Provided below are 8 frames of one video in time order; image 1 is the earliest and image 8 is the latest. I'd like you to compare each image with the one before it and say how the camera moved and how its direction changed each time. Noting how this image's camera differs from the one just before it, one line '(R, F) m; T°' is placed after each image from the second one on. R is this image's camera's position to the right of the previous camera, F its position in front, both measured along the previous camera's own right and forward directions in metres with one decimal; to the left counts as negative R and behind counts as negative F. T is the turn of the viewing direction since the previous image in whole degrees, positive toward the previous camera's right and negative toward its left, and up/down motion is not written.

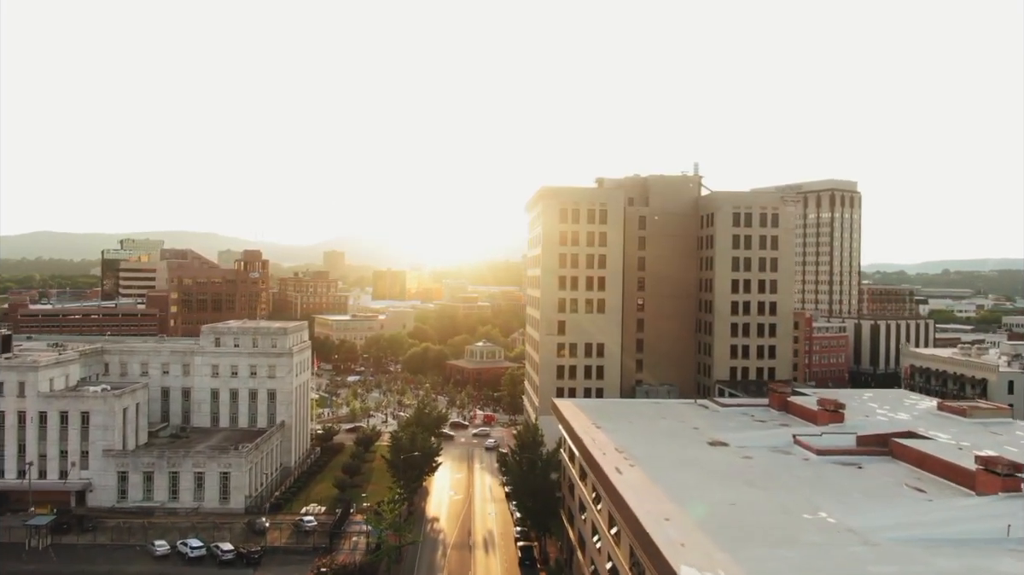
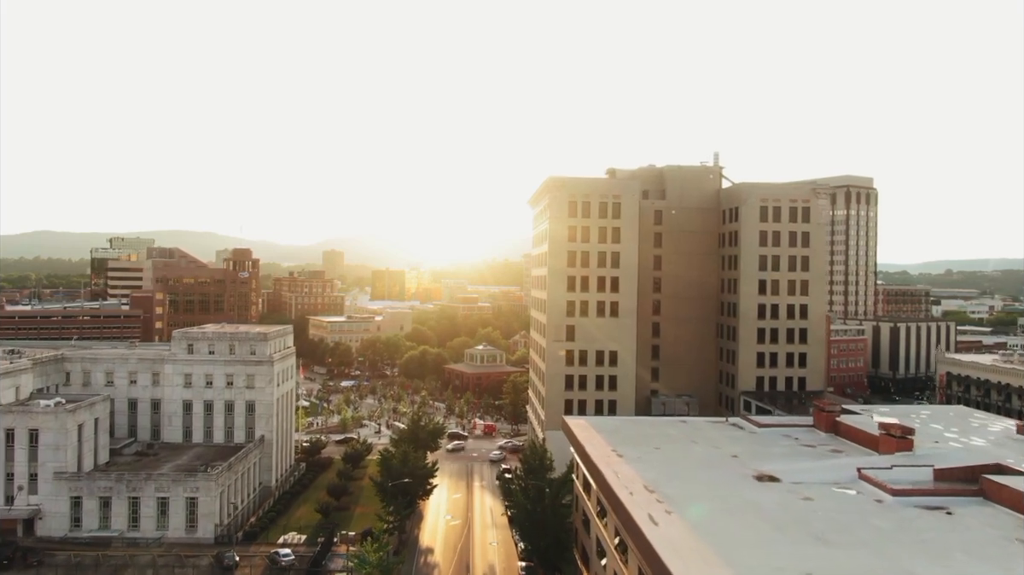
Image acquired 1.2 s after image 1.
(-0.3, +8.8) m; 0°
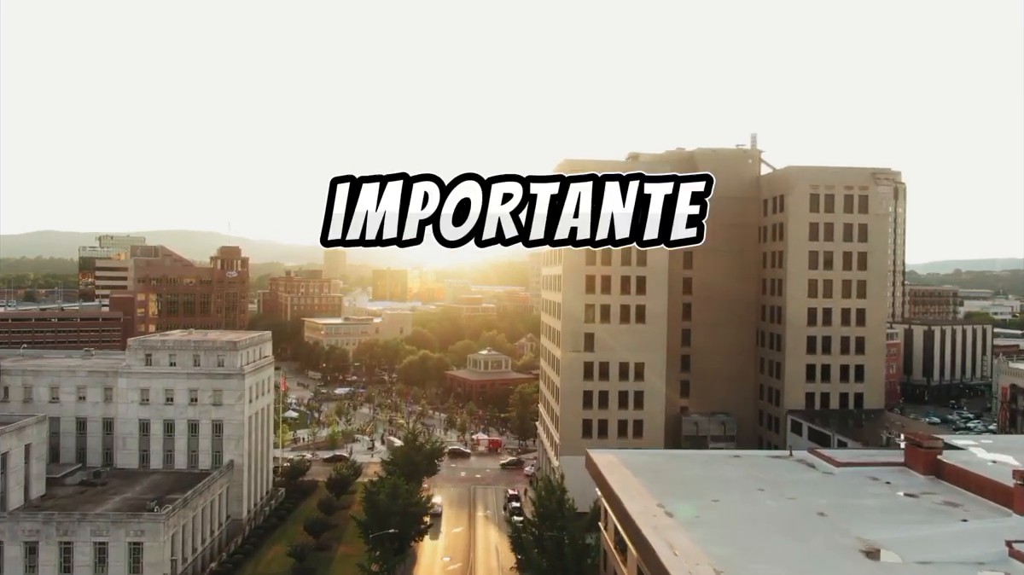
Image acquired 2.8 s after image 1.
(-0.4, +11.8) m; 0°
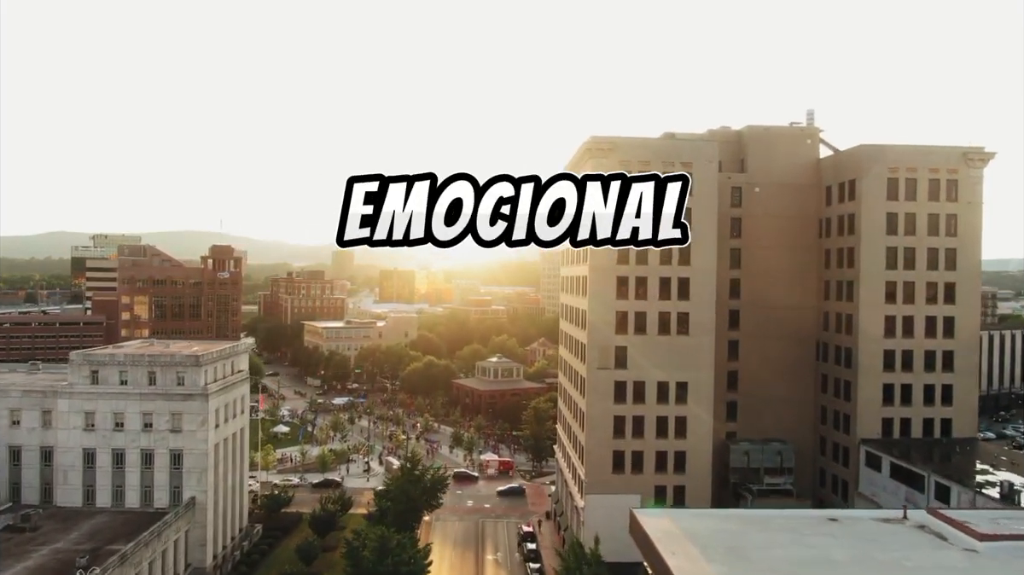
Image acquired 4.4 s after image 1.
(-0.5, +12.1) m; -1°
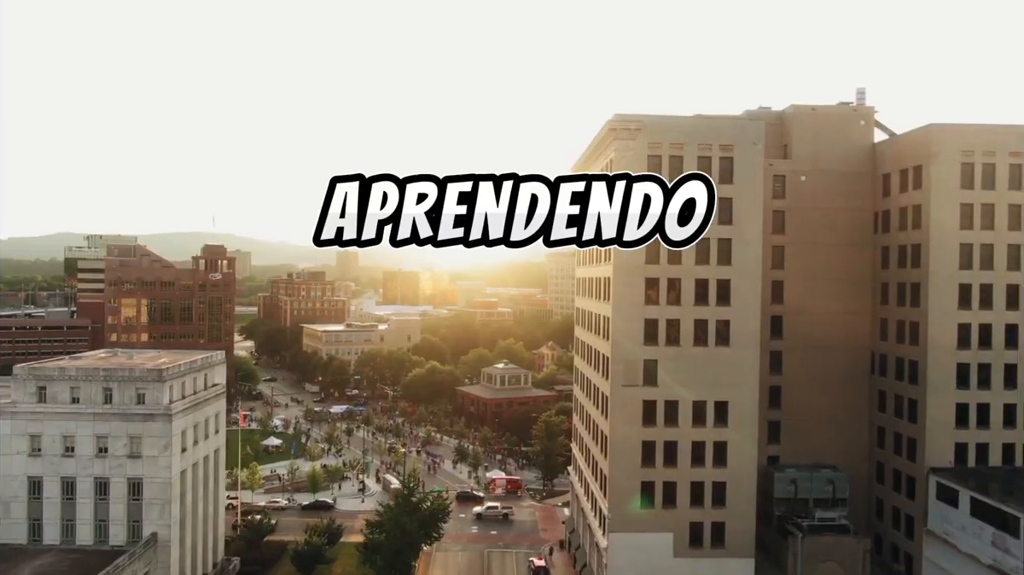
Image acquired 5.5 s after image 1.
(-0.3, +8.3) m; 0°
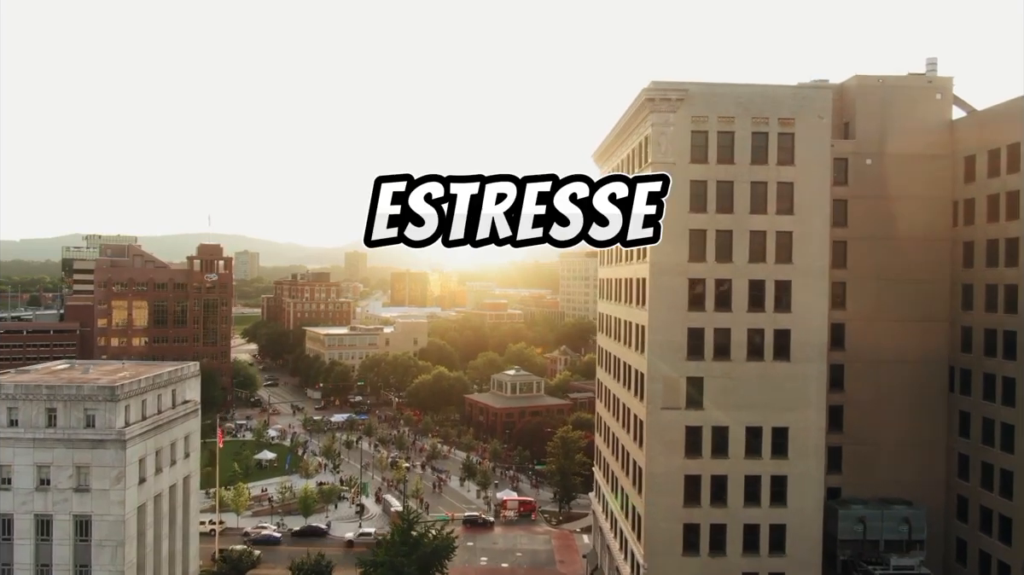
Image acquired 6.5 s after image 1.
(-0.3, +8.4) m; -1°
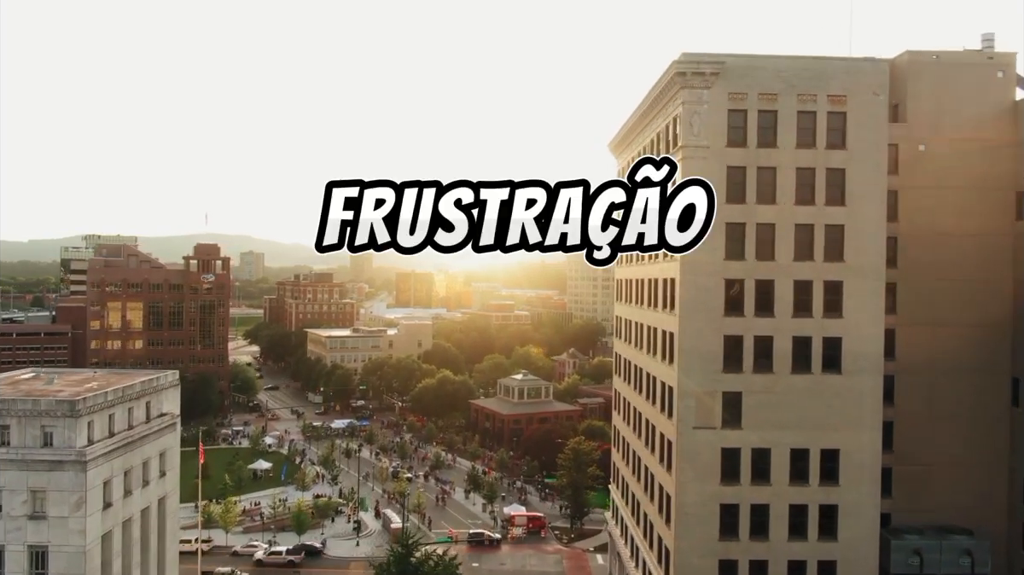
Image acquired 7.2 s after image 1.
(-0.2, +5.2) m; 0°
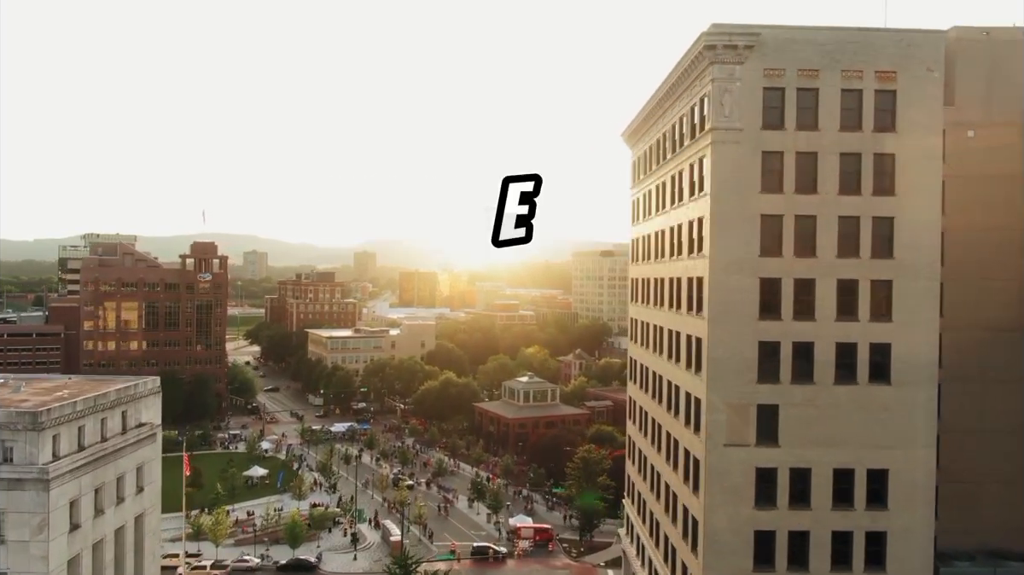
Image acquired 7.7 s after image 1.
(-0.2, +3.9) m; 0°
